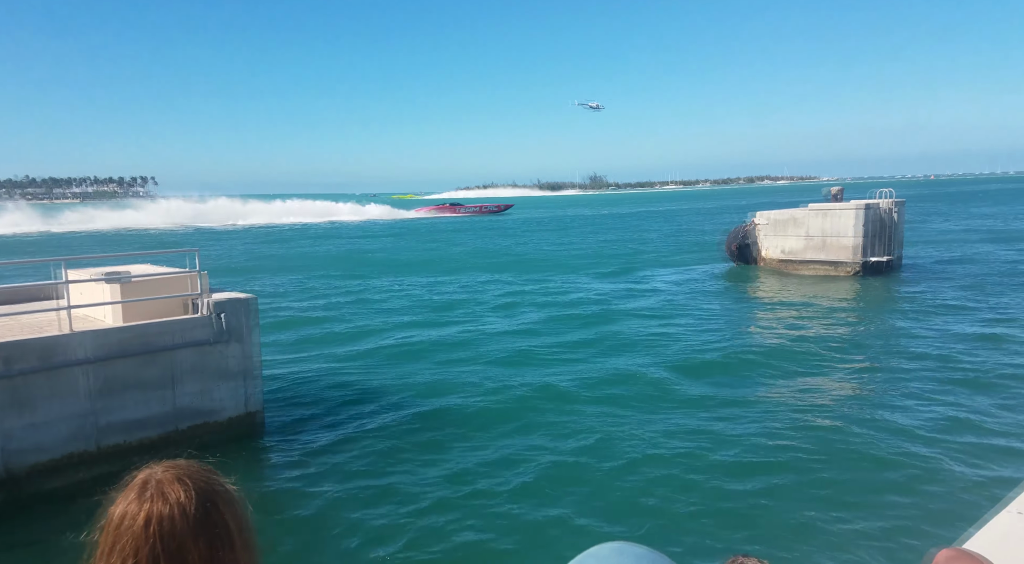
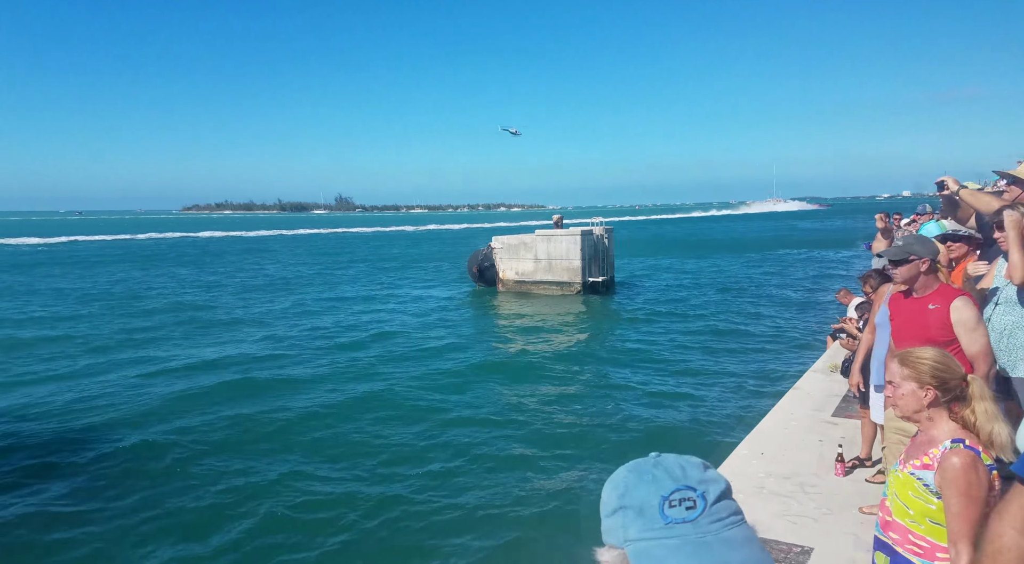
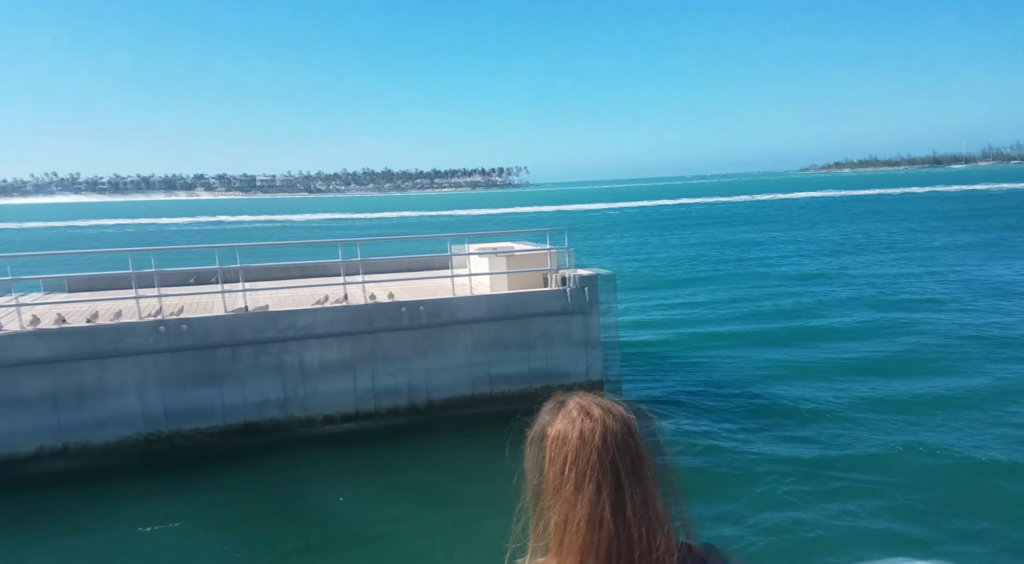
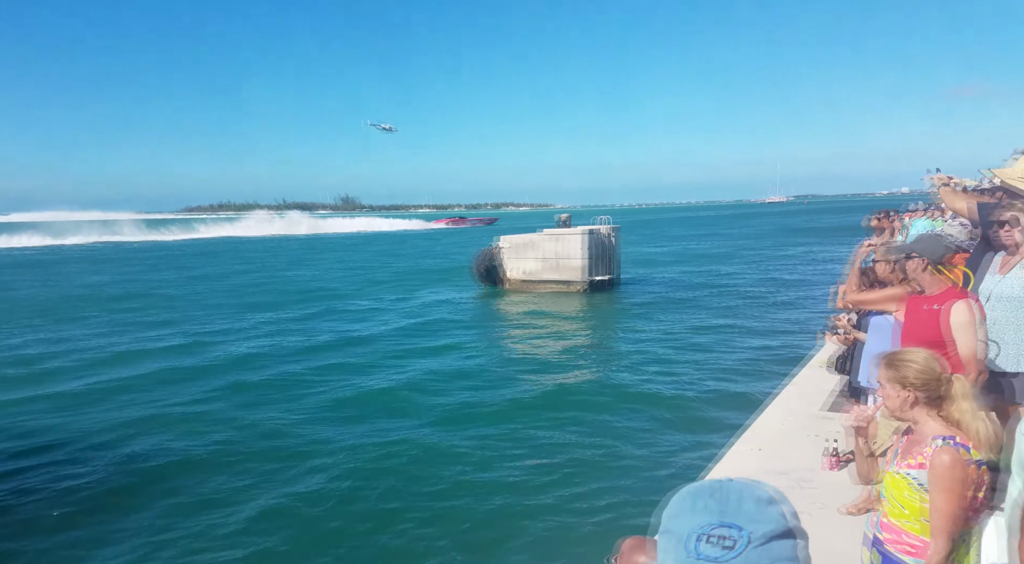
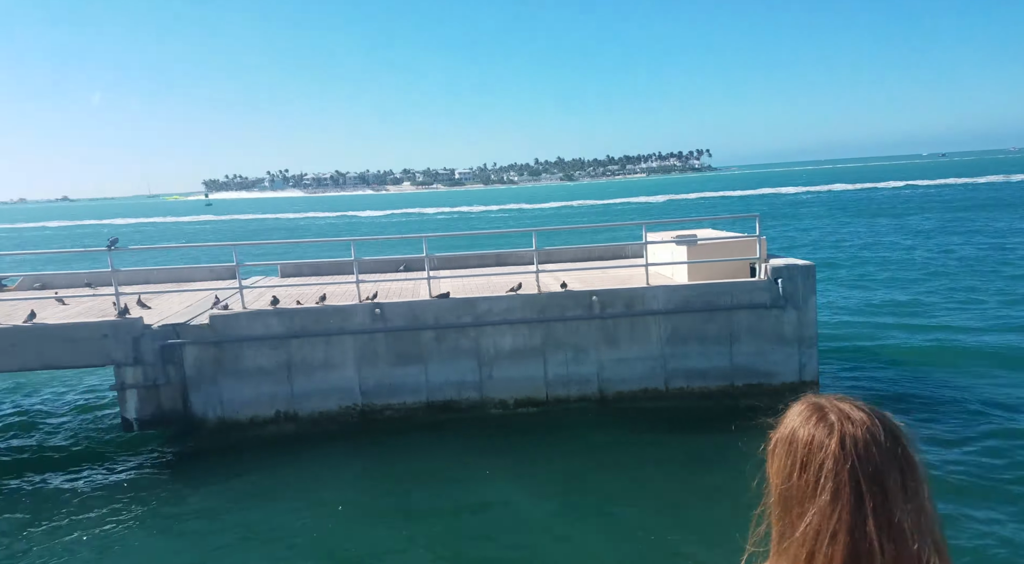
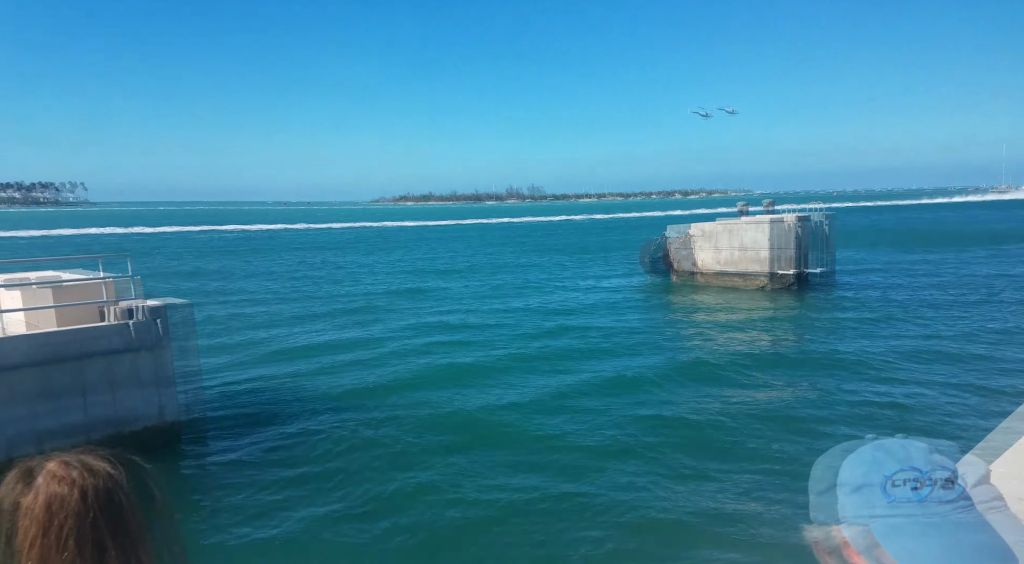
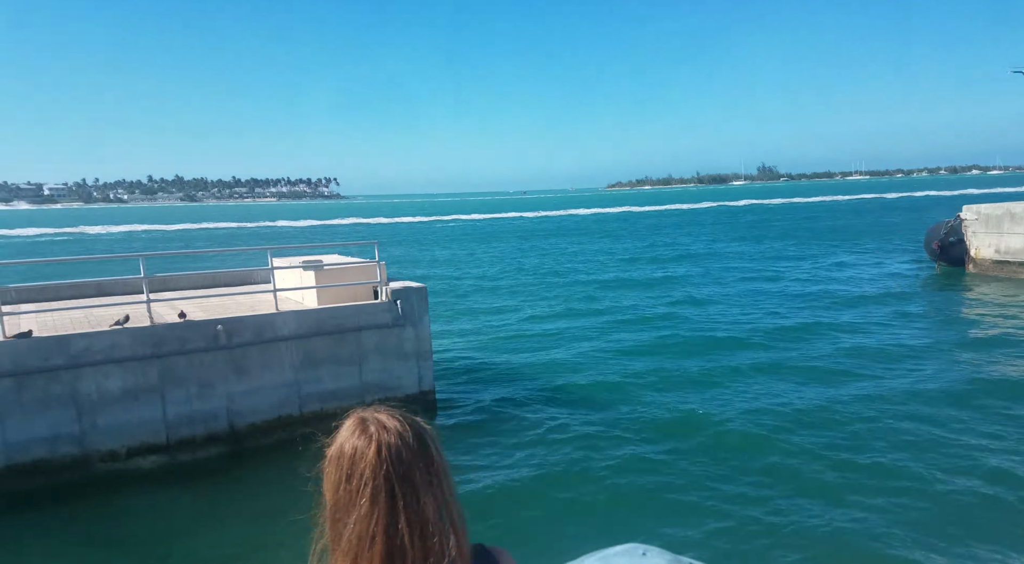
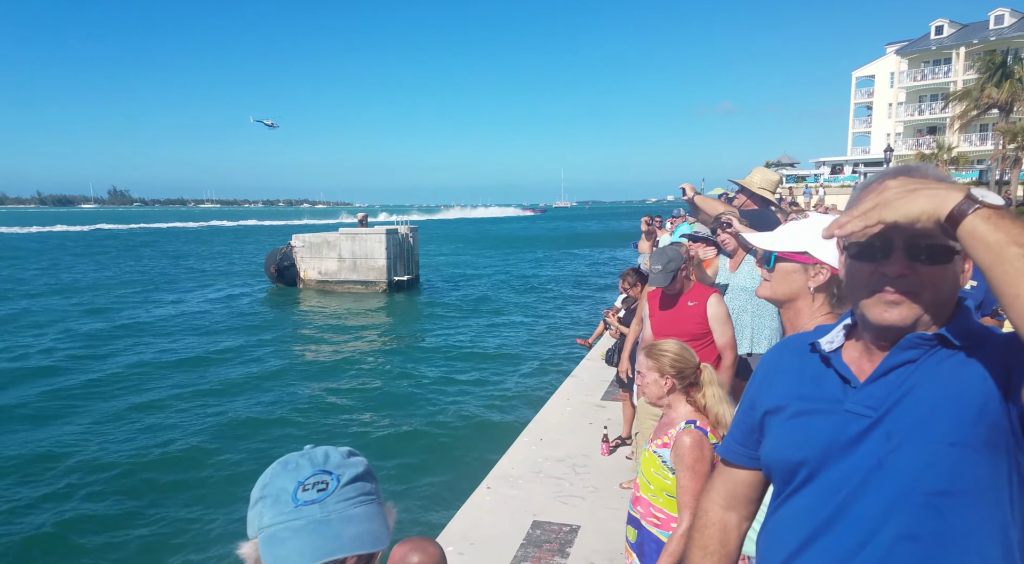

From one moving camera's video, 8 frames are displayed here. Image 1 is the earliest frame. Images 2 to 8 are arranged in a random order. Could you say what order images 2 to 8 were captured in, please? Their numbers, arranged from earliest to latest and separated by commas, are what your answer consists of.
4, 8, 2, 6, 7, 3, 5
